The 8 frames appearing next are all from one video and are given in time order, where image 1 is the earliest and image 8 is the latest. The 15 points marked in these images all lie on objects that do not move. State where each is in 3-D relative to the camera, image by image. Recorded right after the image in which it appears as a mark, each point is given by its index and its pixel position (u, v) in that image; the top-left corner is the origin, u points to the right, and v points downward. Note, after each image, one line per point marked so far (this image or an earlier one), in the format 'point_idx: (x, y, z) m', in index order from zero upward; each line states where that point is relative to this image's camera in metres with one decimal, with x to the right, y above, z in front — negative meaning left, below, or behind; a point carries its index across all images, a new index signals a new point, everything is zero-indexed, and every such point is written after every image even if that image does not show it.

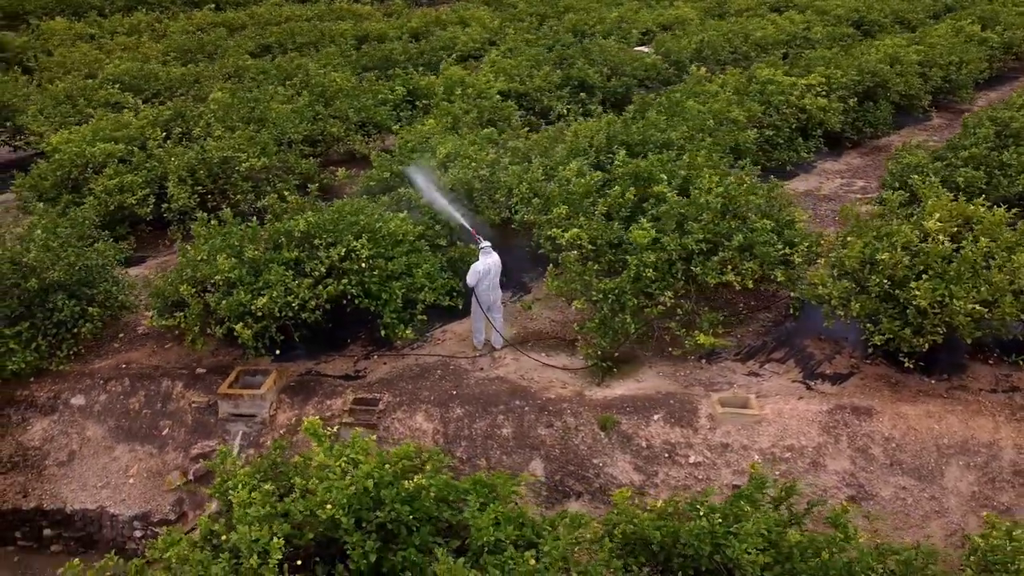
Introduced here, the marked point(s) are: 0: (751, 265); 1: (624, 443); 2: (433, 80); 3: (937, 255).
0: (+2.5, +0.2, +8.5) m
1: (+1.1, -1.5, +7.6) m
2: (-1.5, +4.1, +15.8) m
3: (+4.1, +0.3, +7.9) m
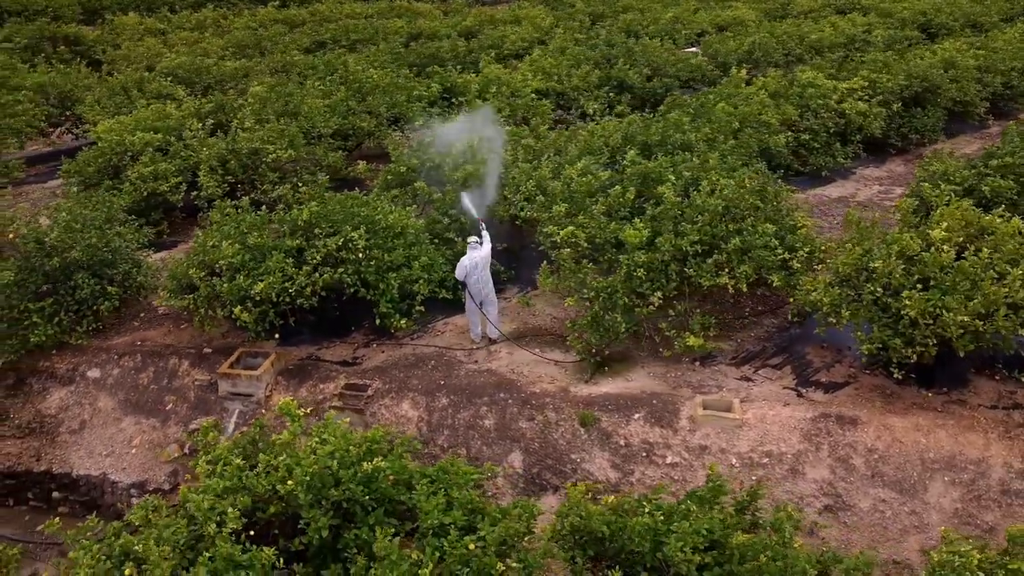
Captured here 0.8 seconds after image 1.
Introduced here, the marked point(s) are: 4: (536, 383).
0: (+2.4, +0.2, +8.4) m
1: (+0.9, -1.4, +7.7) m
2: (-0.8, +4.2, +16.1) m
3: (+4.0, +0.2, +7.7) m
4: (+0.2, -1.0, +8.3) m
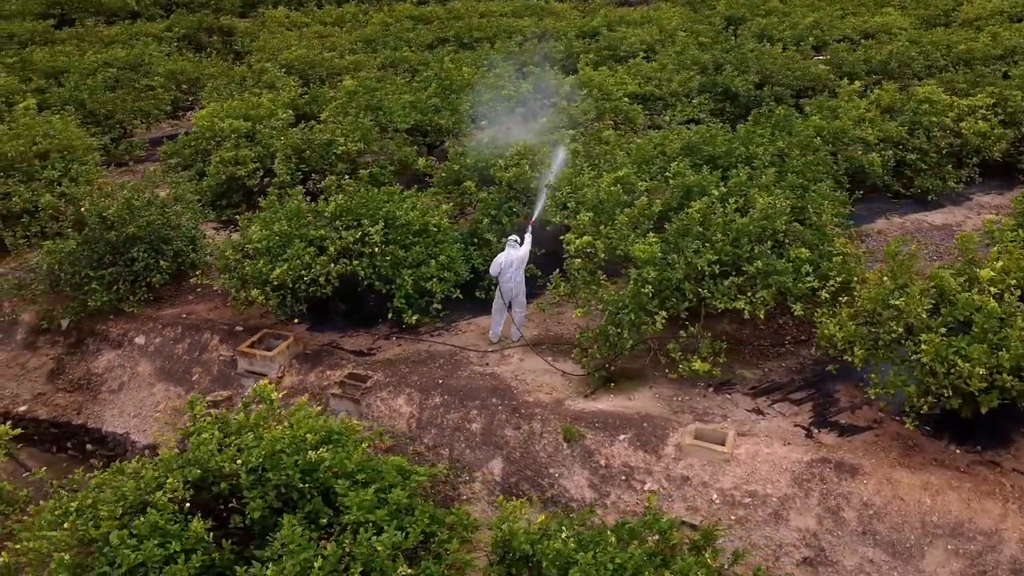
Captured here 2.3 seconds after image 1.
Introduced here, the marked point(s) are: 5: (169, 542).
0: (+2.4, -0.1, +7.9) m
1: (+0.7, -1.6, +7.5) m
2: (+1.1, +4.1, +16.0) m
3: (+3.8, -0.2, +6.9) m
4: (+0.2, -1.1, +8.2) m
5: (-2.4, -1.7, +5.6) m
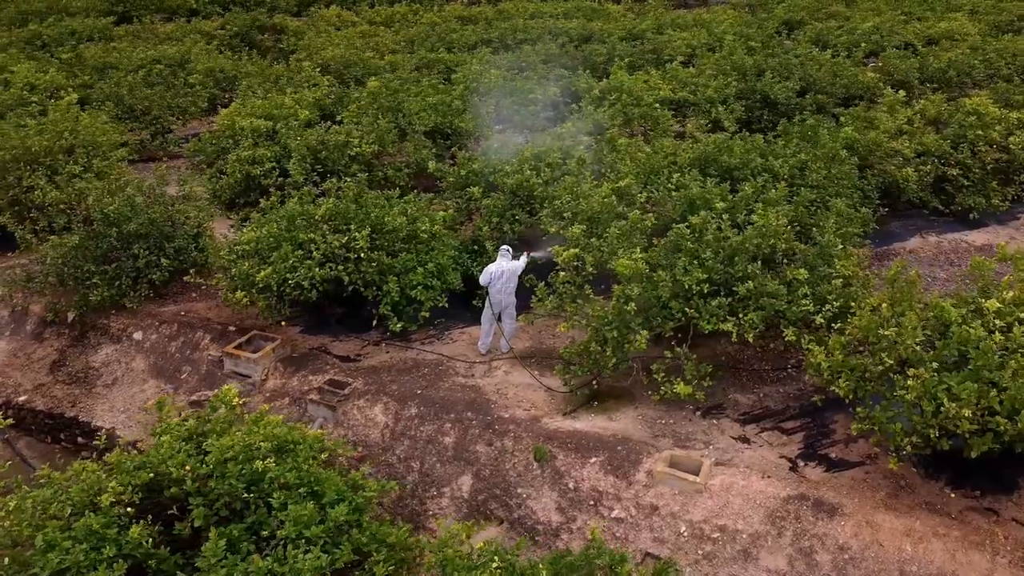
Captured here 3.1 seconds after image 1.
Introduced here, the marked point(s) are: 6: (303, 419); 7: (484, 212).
0: (+2.2, -0.3, +7.5) m
1: (+0.4, -1.7, +7.2) m
2: (+1.6, +3.9, +15.6) m
3: (+3.5, -0.4, +6.3) m
4: (0.0, -1.2, +8.0) m
5: (-2.8, -1.8, +5.5) m
6: (-2.1, -1.3, +8.2) m
7: (-0.3, +1.0, +10.2) m
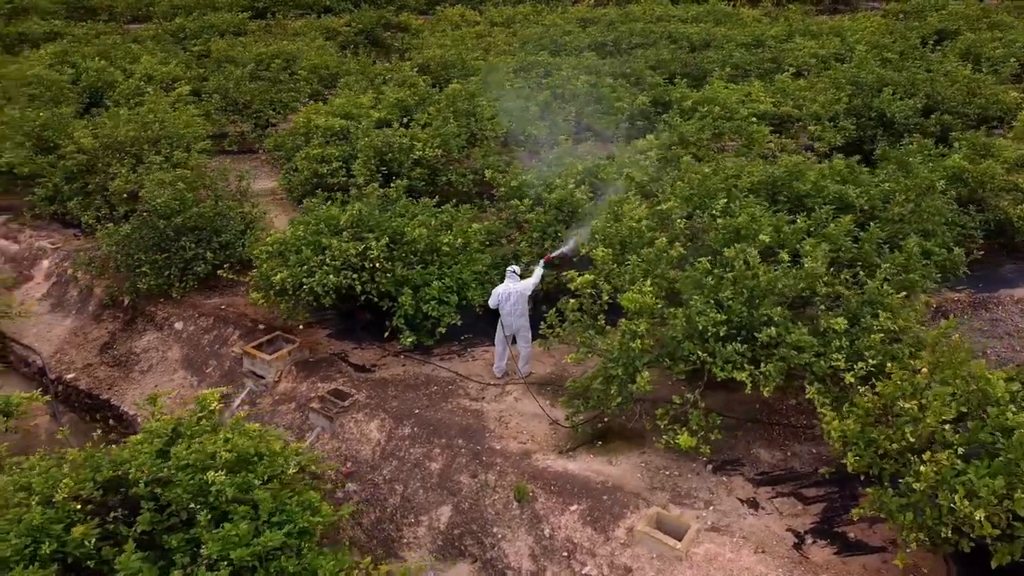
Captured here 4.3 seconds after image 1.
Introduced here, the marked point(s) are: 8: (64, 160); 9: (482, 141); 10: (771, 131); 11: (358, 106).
0: (+2.1, -0.7, +6.6) m
1: (+0.1, -1.9, +6.7) m
2: (+3.3, +3.5, +14.8) m
3: (+3.2, -0.9, +5.3) m
4: (-0.1, -1.4, +7.5) m
5: (-3.2, -1.8, +5.6) m
6: (-2.1, -1.4, +8.1) m
7: (+0.2, +0.7, +9.8) m
8: (-6.7, +1.9, +12.1) m
9: (-0.5, +2.3, +12.8) m
10: (+4.5, +2.7, +14.1) m
11: (-2.7, +3.1, +13.9) m
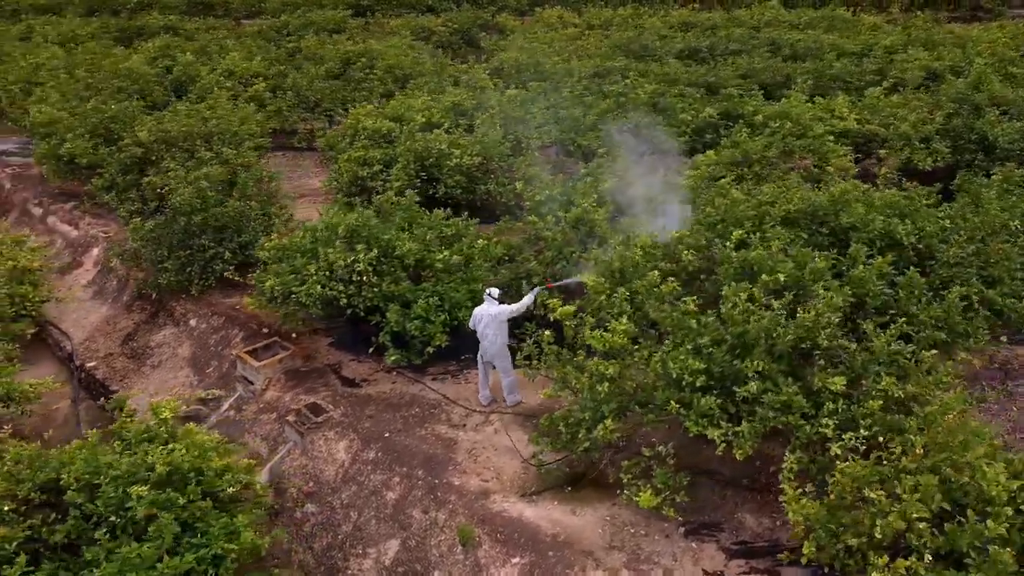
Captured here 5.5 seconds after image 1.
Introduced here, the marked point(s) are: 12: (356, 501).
0: (+1.7, -1.0, +5.9) m
1: (-0.3, -2.2, +6.2) m
2: (+4.3, +3.0, +13.7) m
3: (+2.6, -1.3, +4.4) m
4: (-0.4, -1.6, +7.1) m
5: (-3.8, -1.8, +5.6) m
6: (-2.3, -1.5, +8.0) m
7: (+0.3, +0.5, +9.2) m
8: (-6.0, +2.1, +12.5) m
9: (+0.2, +2.1, +12.4) m
10: (+5.3, +2.2, +12.9) m
11: (-1.7, +3.0, +13.7) m
12: (-1.4, -1.9, +7.1) m
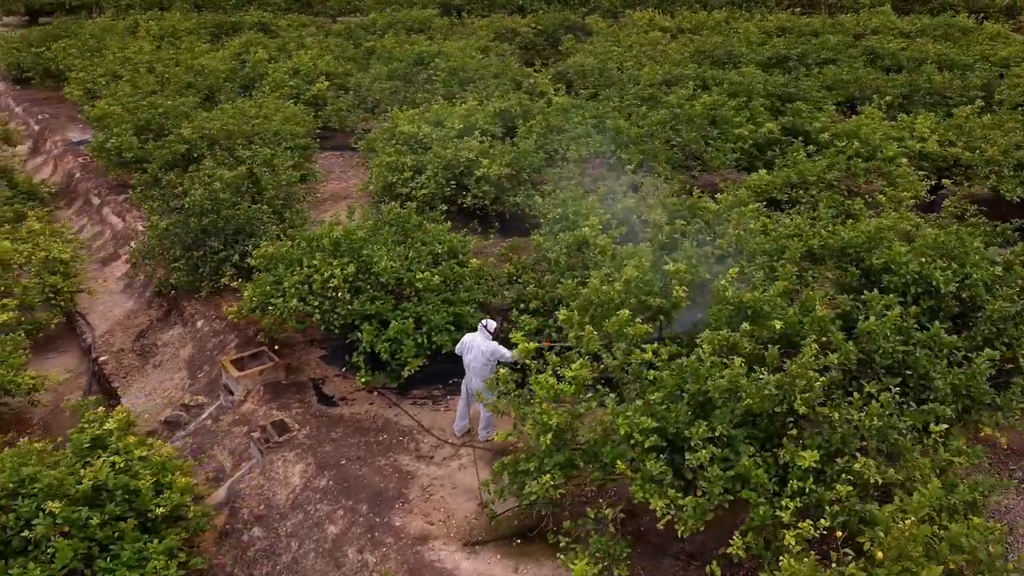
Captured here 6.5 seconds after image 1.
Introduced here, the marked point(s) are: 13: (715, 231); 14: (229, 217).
0: (+1.1, -1.4, +5.1) m
1: (-0.9, -2.4, +5.8) m
2: (+5.0, +2.5, +12.5) m
3: (+1.8, -1.7, +3.5) m
4: (-0.8, -1.8, +6.6) m
5: (-4.4, -1.8, +5.6) m
6: (-2.6, -1.6, +7.7) m
7: (+0.3, +0.2, +8.6) m
8: (-5.4, +2.2, +12.7) m
9: (+0.7, +1.8, +11.7) m
10: (+5.8, +1.6, +11.6) m
11: (-1.0, +2.9, +13.3) m
12: (-1.8, -2.0, +6.8) m
13: (+2.1, +0.6, +8.3) m
14: (-3.5, +0.9, +10.1) m
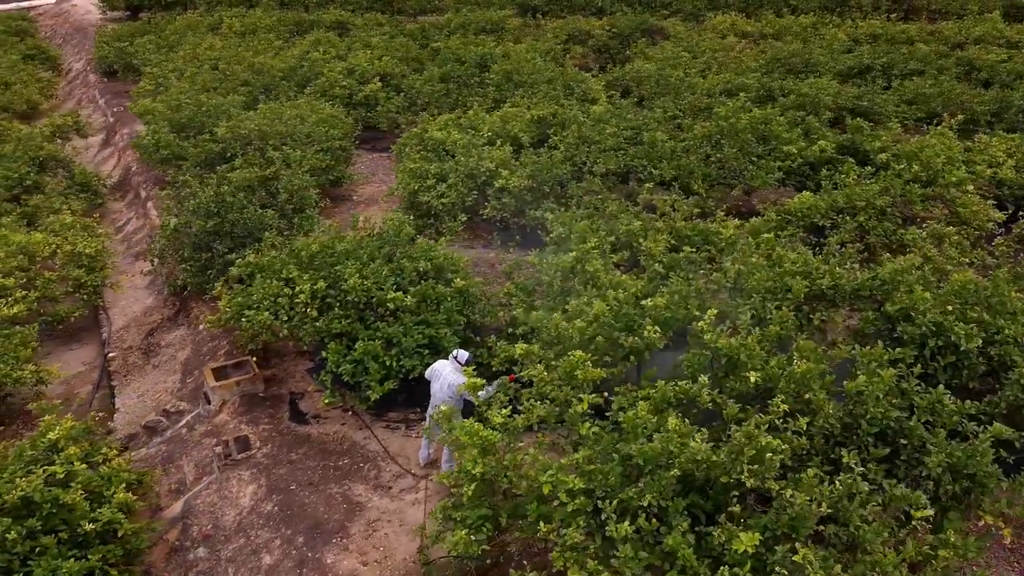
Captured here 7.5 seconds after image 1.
0: (+0.5, -1.6, +4.5) m
1: (-1.4, -2.6, +5.4) m
2: (+5.4, +2.0, +11.4) m
3: (+1.0, -2.0, +2.9) m
4: (-1.2, -2.0, +6.2) m
5: (-4.9, -1.8, +5.7) m
6: (-2.8, -1.7, +7.5) m
7: (+0.2, 0.0, +8.1) m
8: (-4.9, +2.2, +12.8) m
9: (+1.1, +1.6, +11.1) m
10: (+6.1, +1.1, +10.4) m
11: (-0.4, +2.7, +12.9) m
12: (-2.2, -2.2, +6.5) m
13: (+1.9, +0.3, +7.6) m
14: (-3.4, +0.8, +10.0) m
